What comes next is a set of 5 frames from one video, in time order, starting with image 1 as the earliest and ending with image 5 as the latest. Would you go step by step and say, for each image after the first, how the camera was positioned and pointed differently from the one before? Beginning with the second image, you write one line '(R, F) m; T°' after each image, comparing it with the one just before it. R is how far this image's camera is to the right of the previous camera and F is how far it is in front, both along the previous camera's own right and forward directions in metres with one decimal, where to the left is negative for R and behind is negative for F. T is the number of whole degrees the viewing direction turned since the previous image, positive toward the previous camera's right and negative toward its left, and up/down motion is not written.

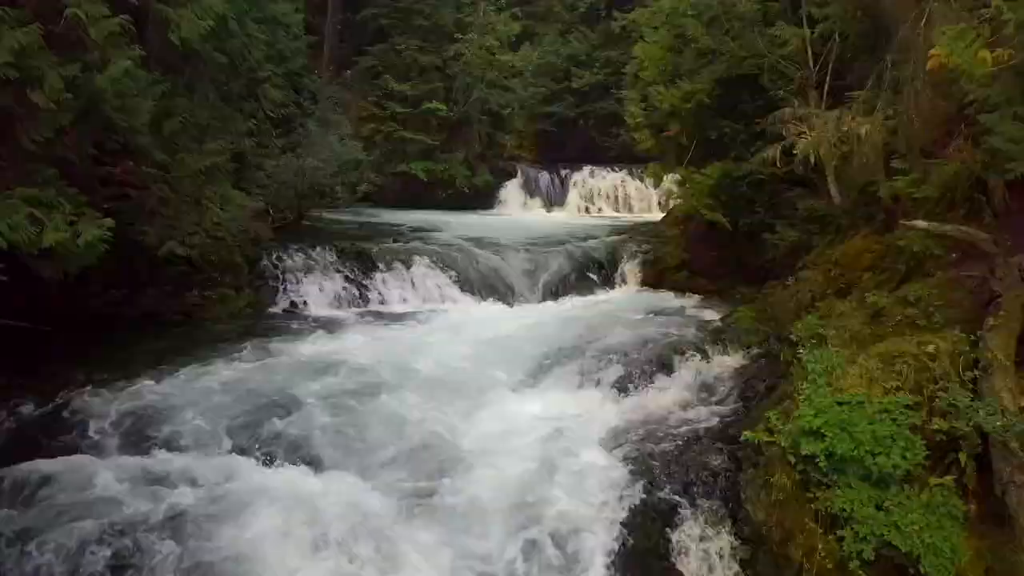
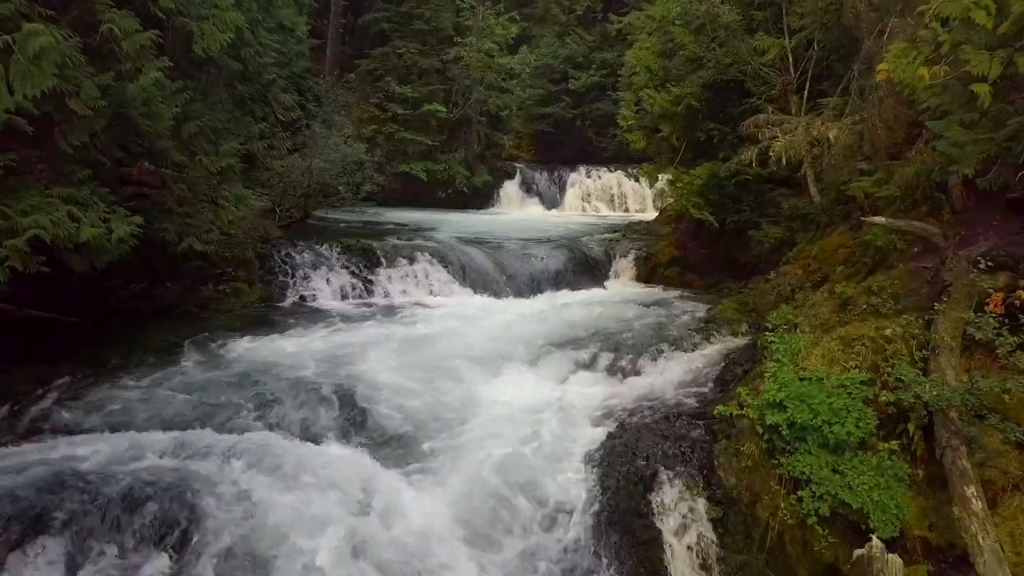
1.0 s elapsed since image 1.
(0.0, -0.5) m; 0°
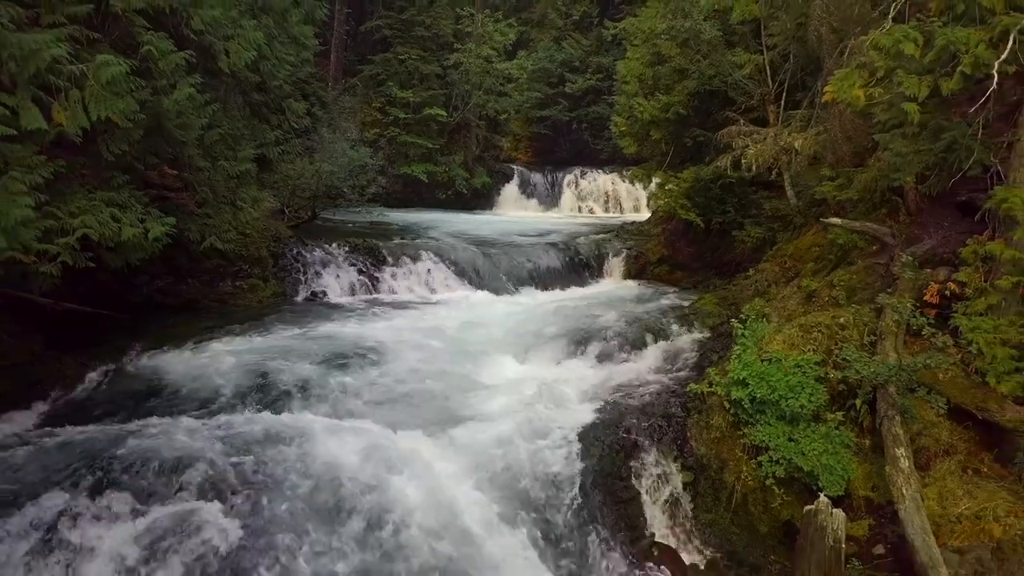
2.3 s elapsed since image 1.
(0.0, -0.6) m; 0°
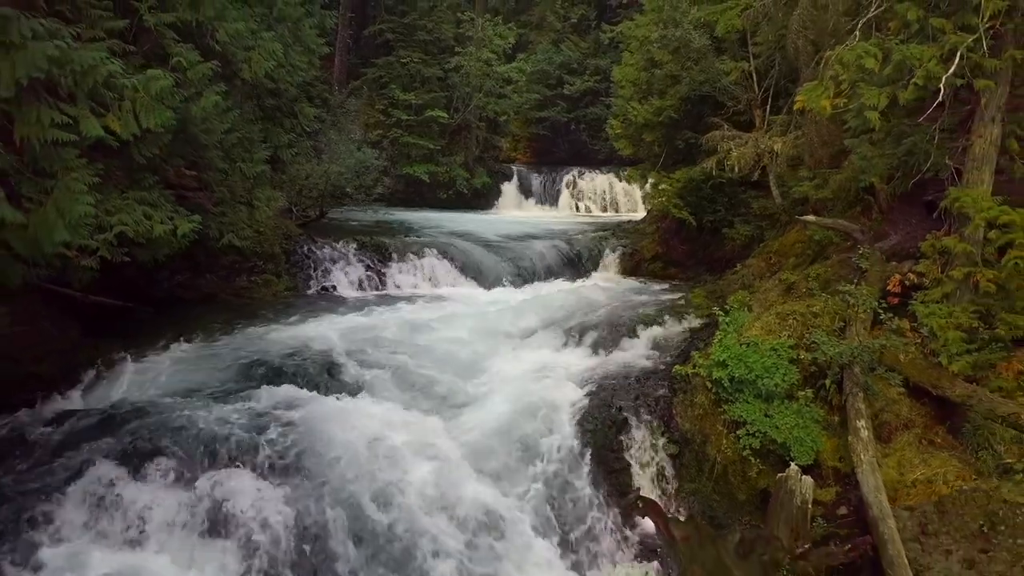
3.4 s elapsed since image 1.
(0.0, -0.5) m; 0°
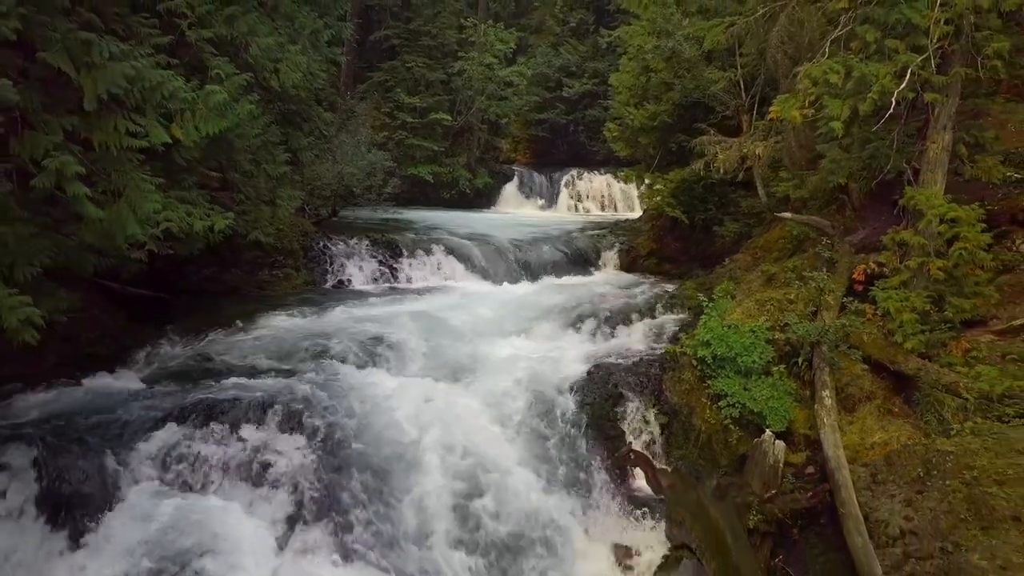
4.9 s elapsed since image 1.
(-0.1, -0.7) m; 0°
